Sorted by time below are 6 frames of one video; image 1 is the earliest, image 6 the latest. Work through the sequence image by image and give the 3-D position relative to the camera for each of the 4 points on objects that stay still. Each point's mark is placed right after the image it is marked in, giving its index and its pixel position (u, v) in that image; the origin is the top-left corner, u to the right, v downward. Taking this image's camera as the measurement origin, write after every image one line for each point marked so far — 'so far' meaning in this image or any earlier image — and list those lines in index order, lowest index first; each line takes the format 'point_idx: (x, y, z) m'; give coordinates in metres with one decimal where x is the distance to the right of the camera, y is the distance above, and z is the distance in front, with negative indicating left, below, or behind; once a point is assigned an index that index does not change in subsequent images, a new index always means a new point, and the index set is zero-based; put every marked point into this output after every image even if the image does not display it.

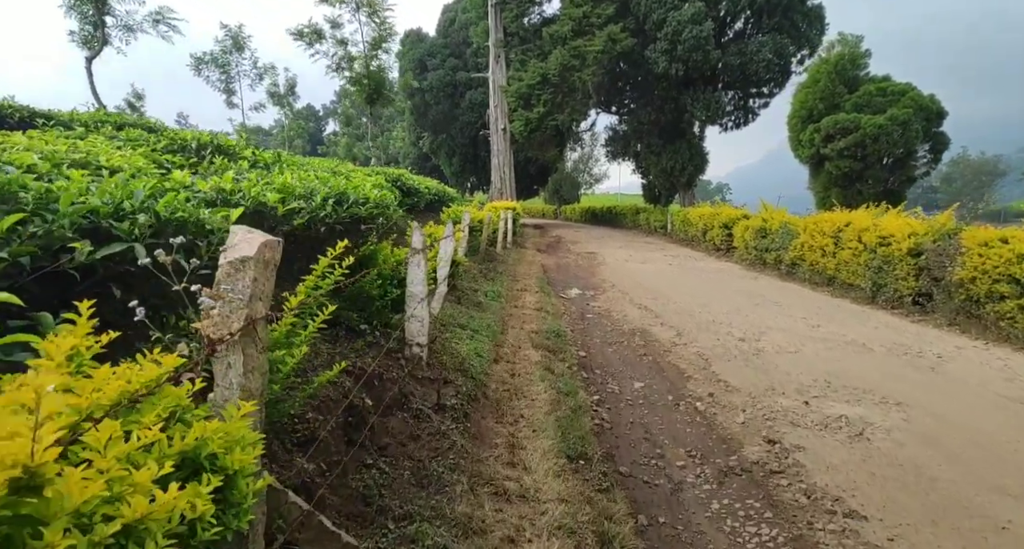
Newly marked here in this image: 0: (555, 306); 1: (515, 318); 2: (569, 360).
0: (+0.7, -0.5, +9.9) m
1: (0.0, -0.6, +8.4) m
2: (+0.6, -0.9, +6.3) m
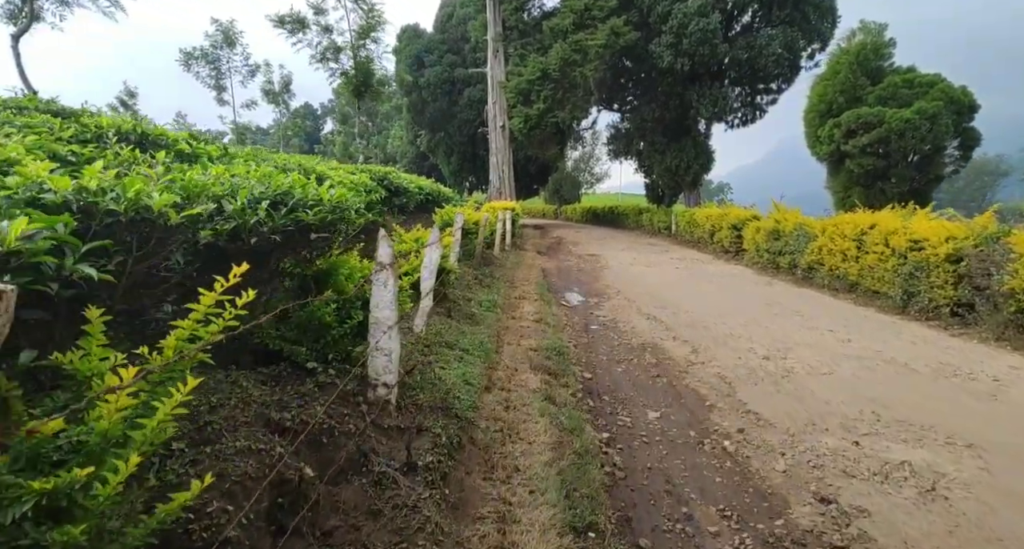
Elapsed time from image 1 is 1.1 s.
0: (+0.7, -0.6, +9.1) m
1: (0.0, -0.7, +7.6) m
2: (+0.5, -1.0, +5.5) m
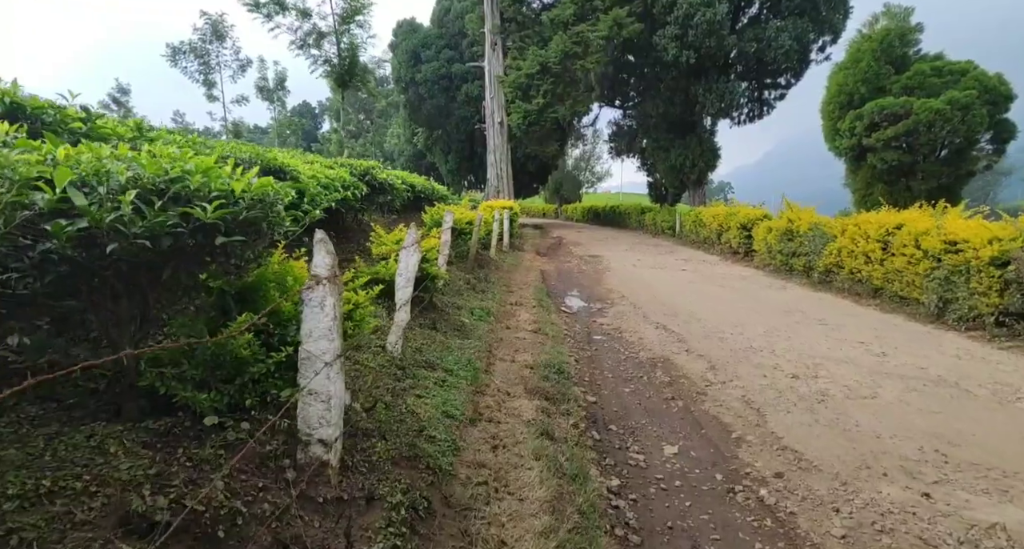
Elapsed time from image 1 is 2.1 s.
0: (+0.6, -0.7, +8.2) m
1: (-0.1, -0.8, +6.7) m
2: (+0.5, -1.1, +4.7) m
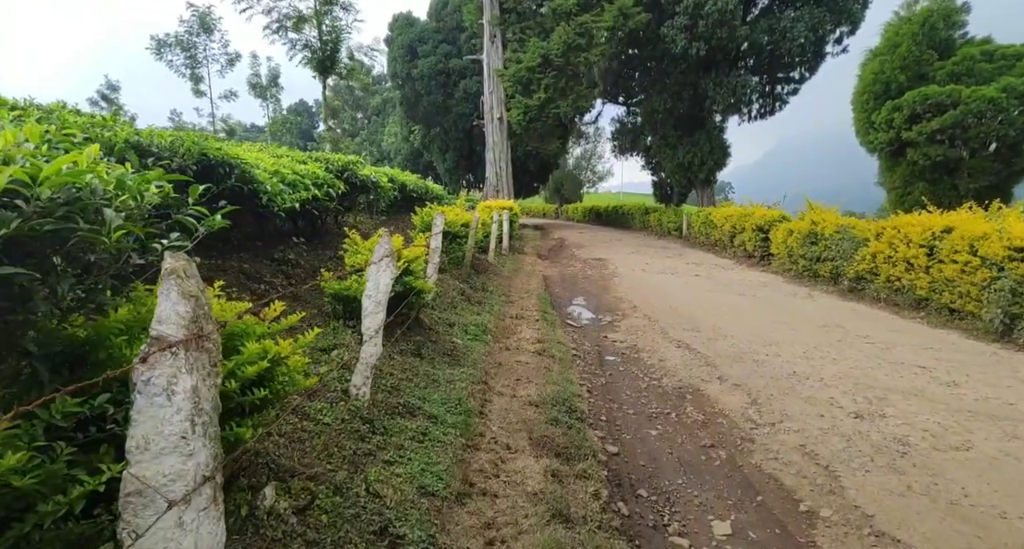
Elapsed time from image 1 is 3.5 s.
0: (+0.6, -0.8, +7.2) m
1: (-0.1, -0.9, +5.7) m
2: (+0.5, -1.2, +3.6) m
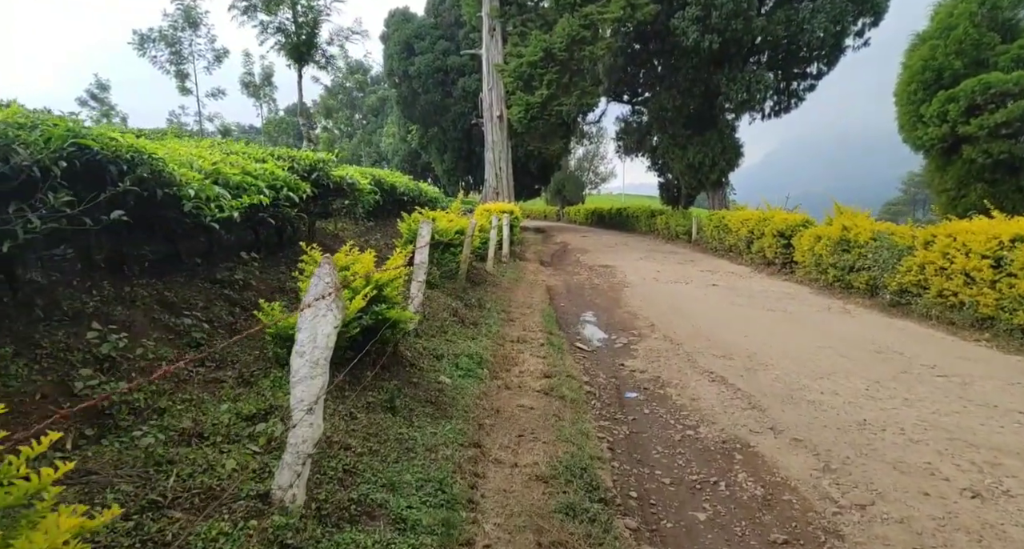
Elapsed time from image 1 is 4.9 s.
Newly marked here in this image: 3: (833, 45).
0: (+0.6, -1.0, +6.0) m
1: (-0.1, -1.1, +4.5) m
2: (+0.5, -1.4, +2.5) m
3: (+9.6, +6.9, +18.2) m
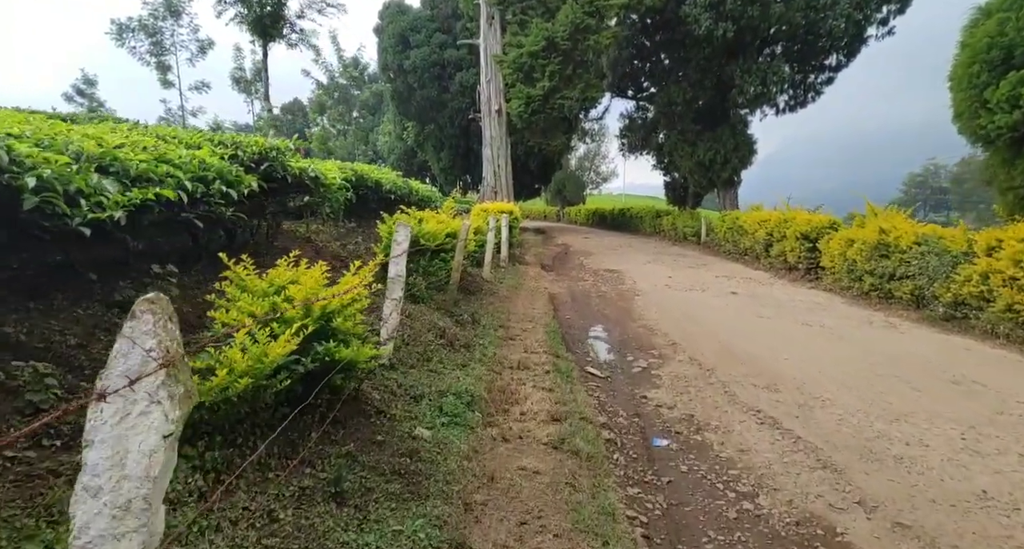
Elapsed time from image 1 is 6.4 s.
0: (+0.6, -1.1, +4.8) m
1: (-0.1, -1.2, +3.3) m
2: (+0.5, -1.5, +1.2) m
3: (+9.6, +6.7, +17.0) m
